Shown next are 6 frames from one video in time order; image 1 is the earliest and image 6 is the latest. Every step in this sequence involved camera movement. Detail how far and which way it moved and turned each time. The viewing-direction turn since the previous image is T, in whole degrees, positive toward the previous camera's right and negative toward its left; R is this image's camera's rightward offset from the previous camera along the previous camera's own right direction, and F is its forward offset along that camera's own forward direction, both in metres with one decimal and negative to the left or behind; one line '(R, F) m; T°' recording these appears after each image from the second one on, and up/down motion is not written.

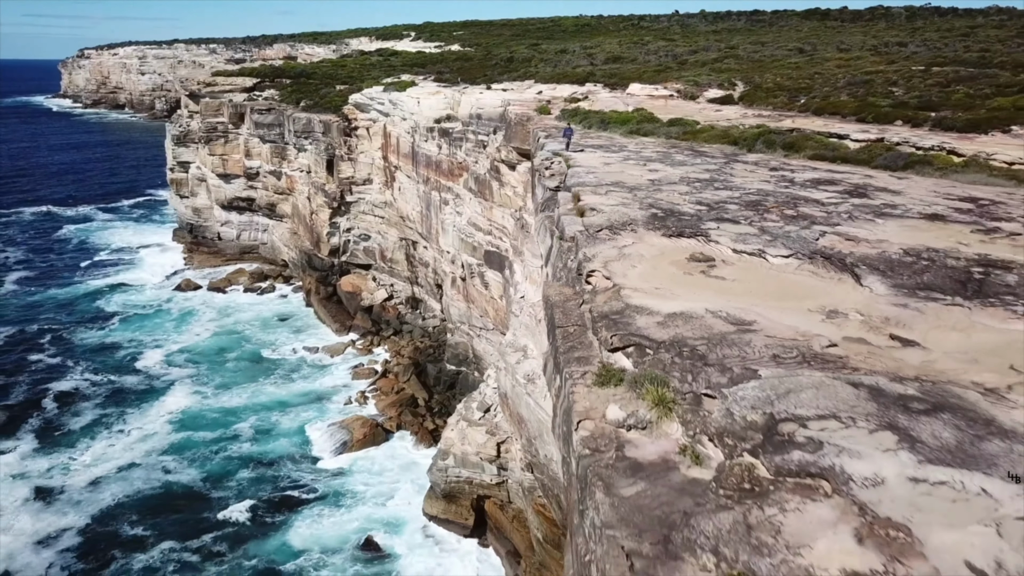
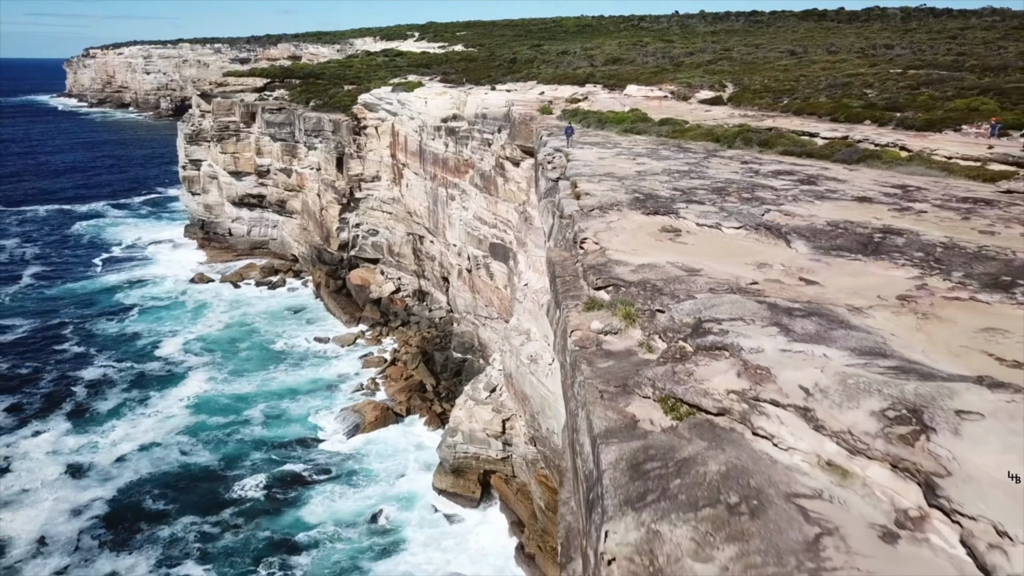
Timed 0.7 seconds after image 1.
(-0.1, -1.7) m; 0°
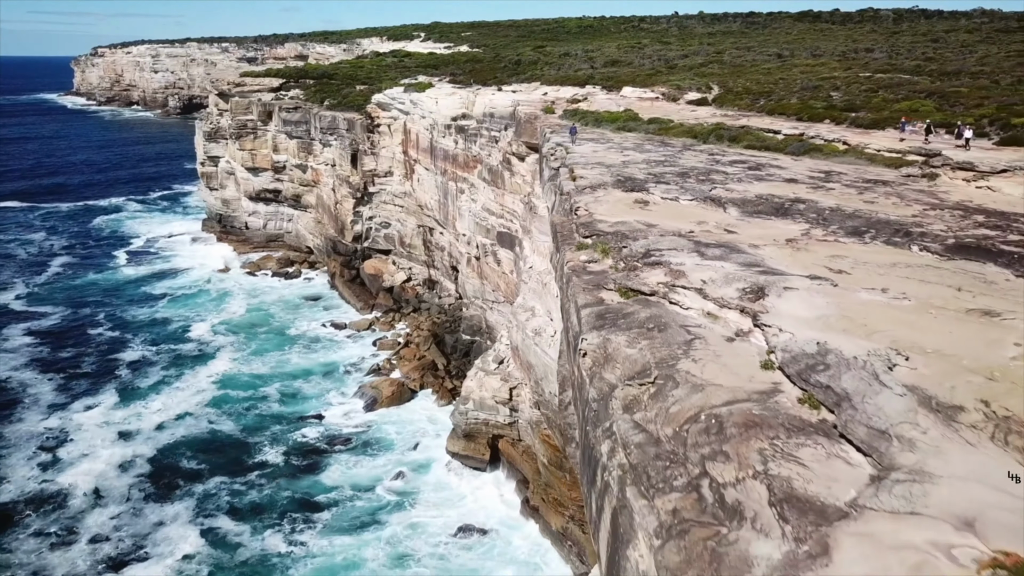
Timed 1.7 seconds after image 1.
(-0.1, -2.9) m; 0°
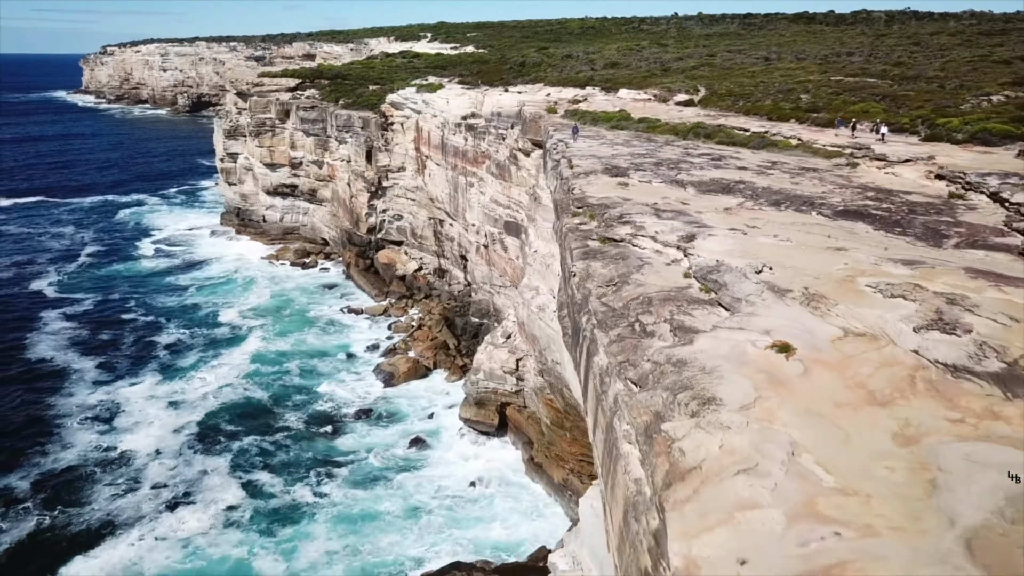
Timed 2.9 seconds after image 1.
(-0.1, -3.3) m; 0°
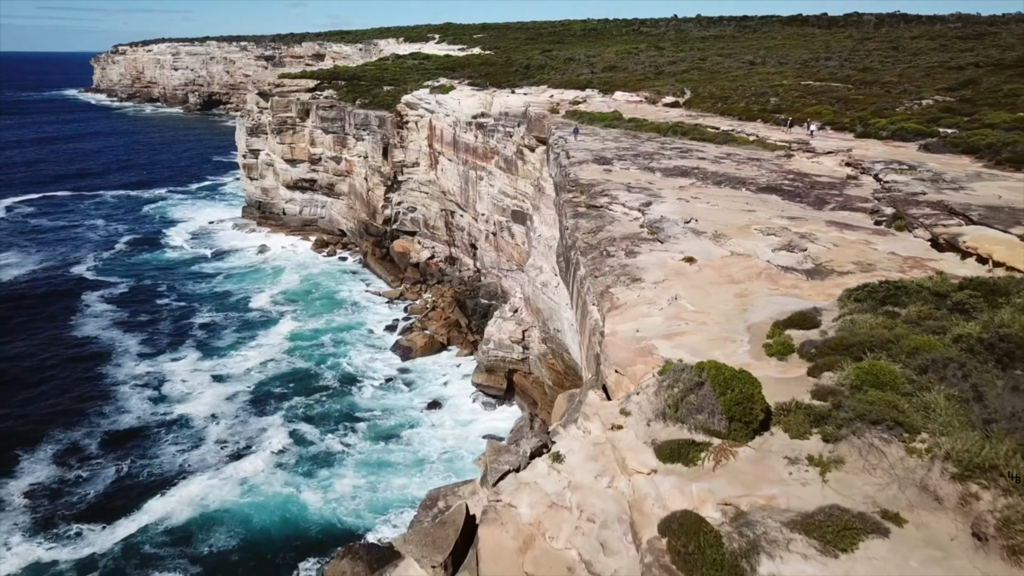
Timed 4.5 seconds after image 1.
(-0.1, -4.2) m; 0°
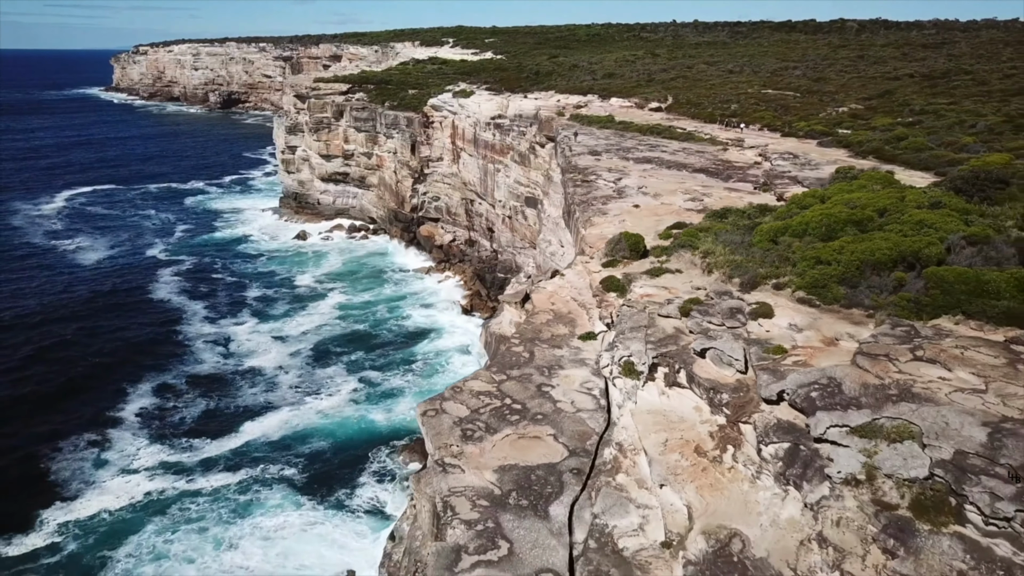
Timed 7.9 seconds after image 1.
(-0.4, -8.4) m; 0°
